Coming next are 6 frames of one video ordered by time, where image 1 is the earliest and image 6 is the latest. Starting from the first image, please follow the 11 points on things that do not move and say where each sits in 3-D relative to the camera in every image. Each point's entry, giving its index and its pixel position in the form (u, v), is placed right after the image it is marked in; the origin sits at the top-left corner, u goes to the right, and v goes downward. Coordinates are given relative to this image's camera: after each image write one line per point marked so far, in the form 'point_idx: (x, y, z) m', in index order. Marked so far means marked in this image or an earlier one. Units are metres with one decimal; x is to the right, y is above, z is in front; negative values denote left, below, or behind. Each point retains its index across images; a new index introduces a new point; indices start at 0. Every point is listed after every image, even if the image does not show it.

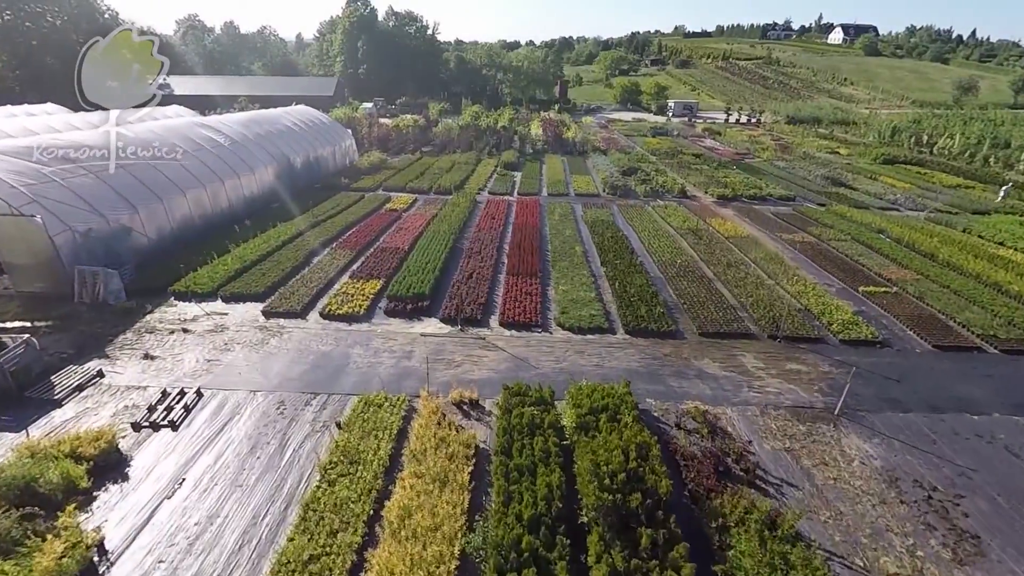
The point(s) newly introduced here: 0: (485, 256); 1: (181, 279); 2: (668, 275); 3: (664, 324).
0: (-1.0, +1.4, +19.6) m
1: (-11.0, +0.3, +16.7) m
2: (+5.6, +0.5, +18.1) m
3: (+4.4, -1.1, +14.5) m
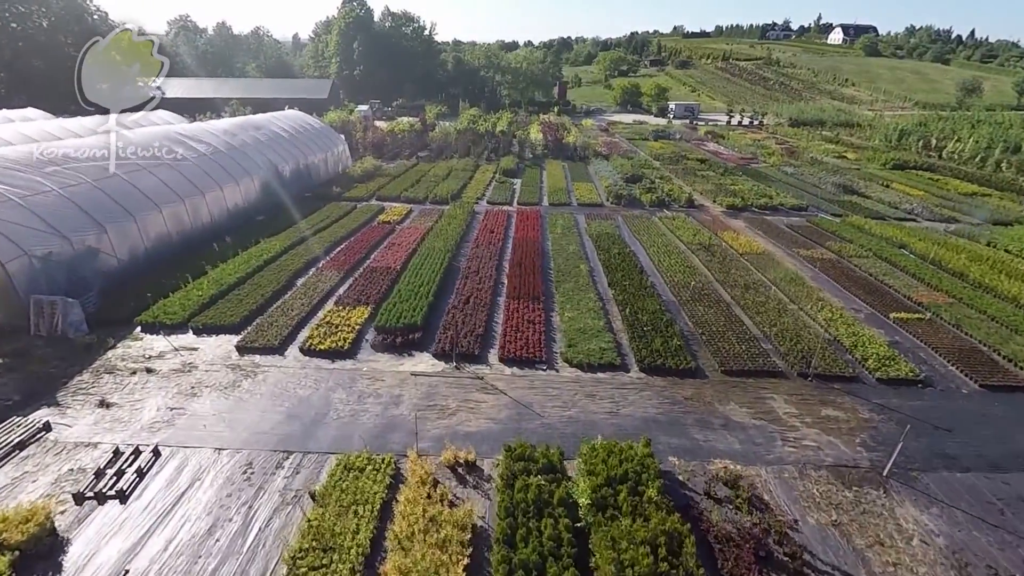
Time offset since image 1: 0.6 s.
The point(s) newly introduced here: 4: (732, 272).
0: (-1.0, +0.5, +18.1) m
1: (-10.9, -0.6, +15.2) m
2: (+5.6, -0.4, +16.7) m
3: (+4.4, -1.9, +13.1) m
4: (+8.3, +0.6, +19.0) m
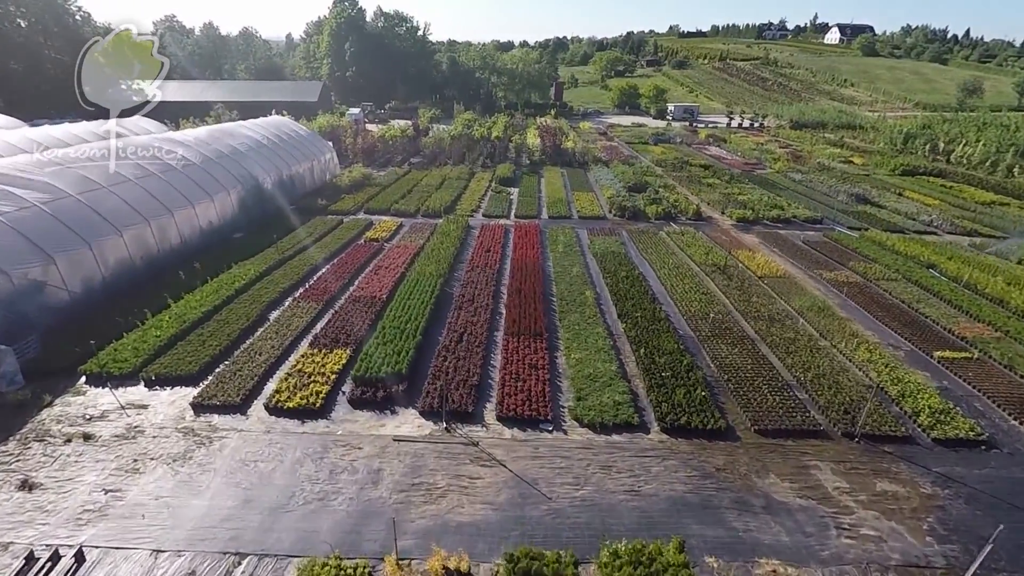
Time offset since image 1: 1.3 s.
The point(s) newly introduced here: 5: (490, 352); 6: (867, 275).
0: (-1.1, -0.6, +16.3) m
1: (-11.0, -1.7, +13.3) m
2: (+5.6, -1.4, +14.9) m
3: (+4.4, -3.0, +11.3) m
4: (+8.3, -0.4, +17.3) m
5: (-0.6, -1.8, +13.9) m
6: (+14.2, +0.5, +20.0) m
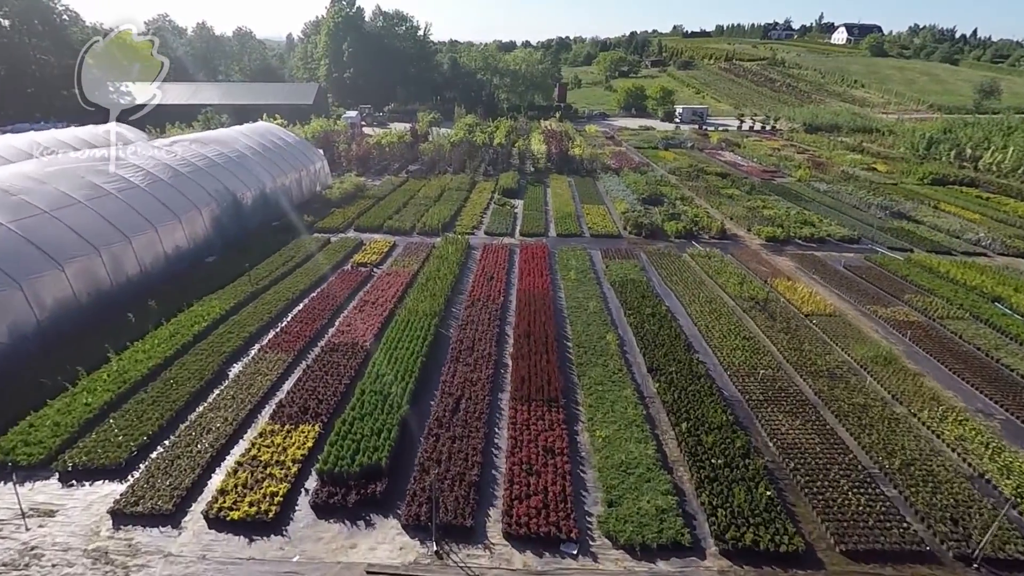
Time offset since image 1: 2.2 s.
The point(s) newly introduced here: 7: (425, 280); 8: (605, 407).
0: (-0.8, -1.9, +13.7) m
1: (-10.7, -3.0, +10.7) m
2: (+5.8, -2.8, +12.3) m
3: (+4.7, -4.3, +8.7) m
4: (+8.5, -1.7, +14.7) m
5: (-0.4, -3.1, +11.3) m
6: (+14.4, -0.8, +17.3) m
7: (-3.3, +0.2, +18.9) m
8: (+2.2, -2.8, +11.8) m
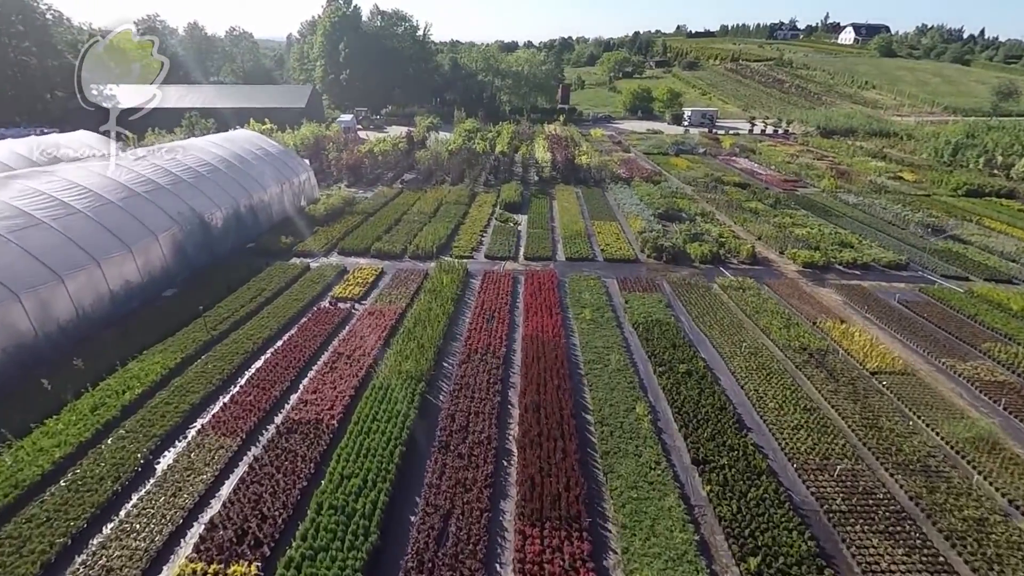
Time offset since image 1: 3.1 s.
0: (-0.7, -3.3, +10.8) m
1: (-10.6, -4.5, +7.9) m
2: (+6.0, -4.2, +9.4) m
3: (+4.8, -5.8, +5.8) m
4: (+8.6, -3.2, +11.7) m
5: (-0.3, -4.5, +8.4) m
6: (+14.5, -2.3, +14.4) m
7: (-3.1, -1.2, +16.0) m
8: (+2.3, -4.3, +8.9) m
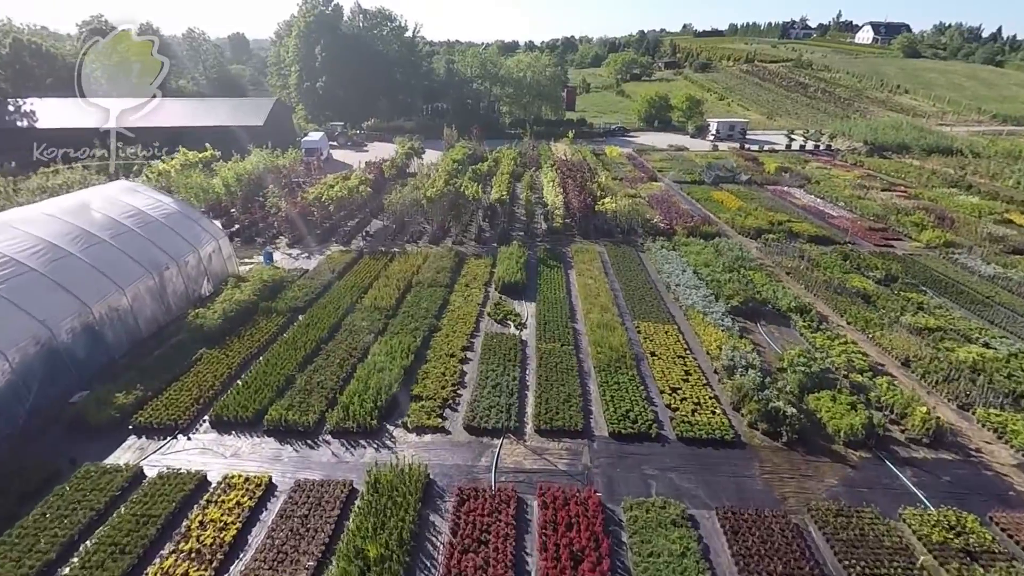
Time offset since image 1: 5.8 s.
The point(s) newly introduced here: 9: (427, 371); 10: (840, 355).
0: (-0.6, -8.6, +1.1) m
1: (-10.6, -9.7, -1.9) m
2: (+6.0, -9.5, -0.4) m
3: (+4.8, -11.0, -3.9) m
4: (+8.7, -8.4, +2.0) m
5: (-0.2, -9.8, -1.3) m
6: (+14.6, -7.5, +4.7) m
7: (-3.0, -6.5, +6.3) m
8: (+2.4, -9.5, -0.9) m
9: (-2.7, -2.8, +15.5) m
10: (+10.7, -2.3, +16.4) m
